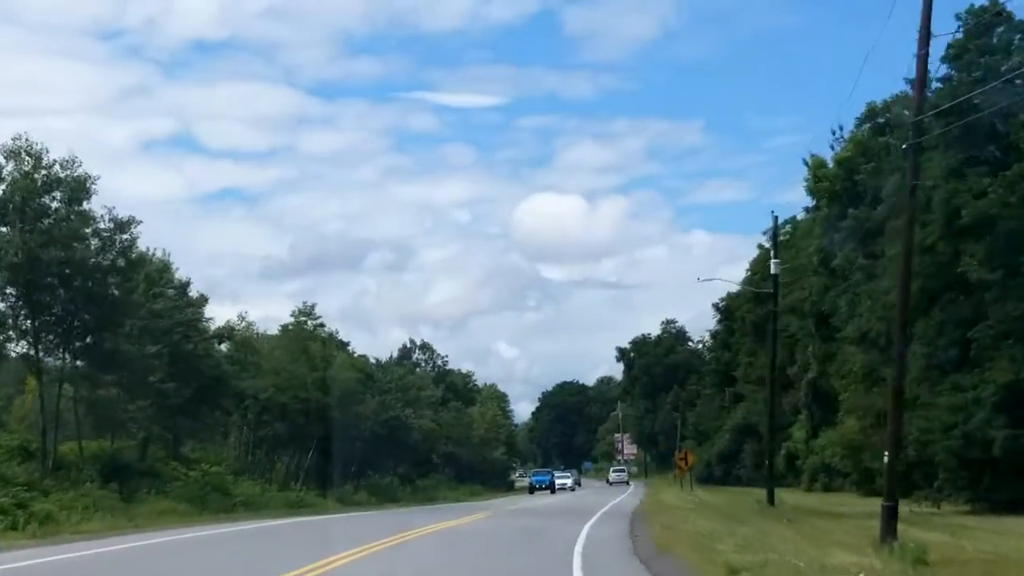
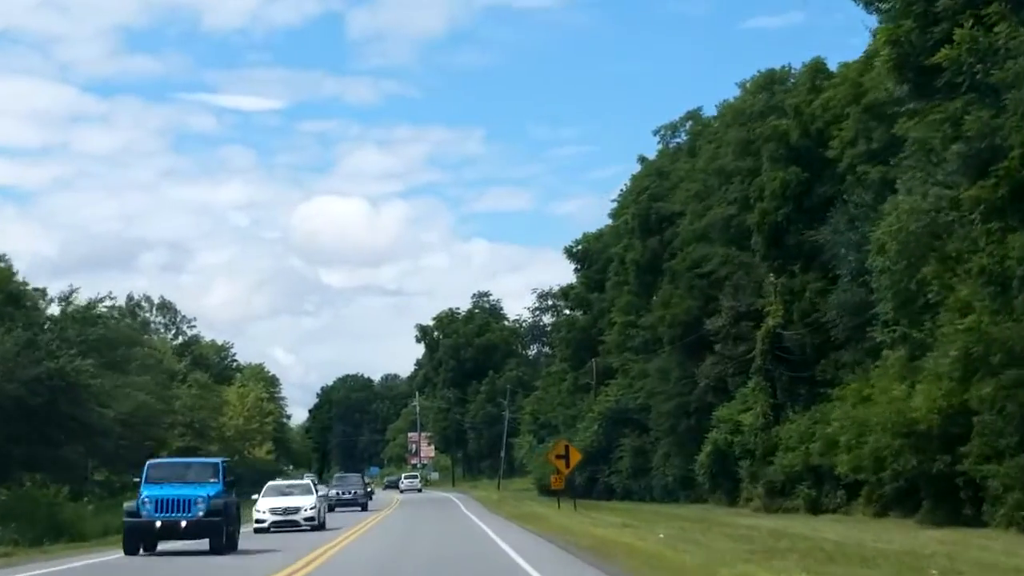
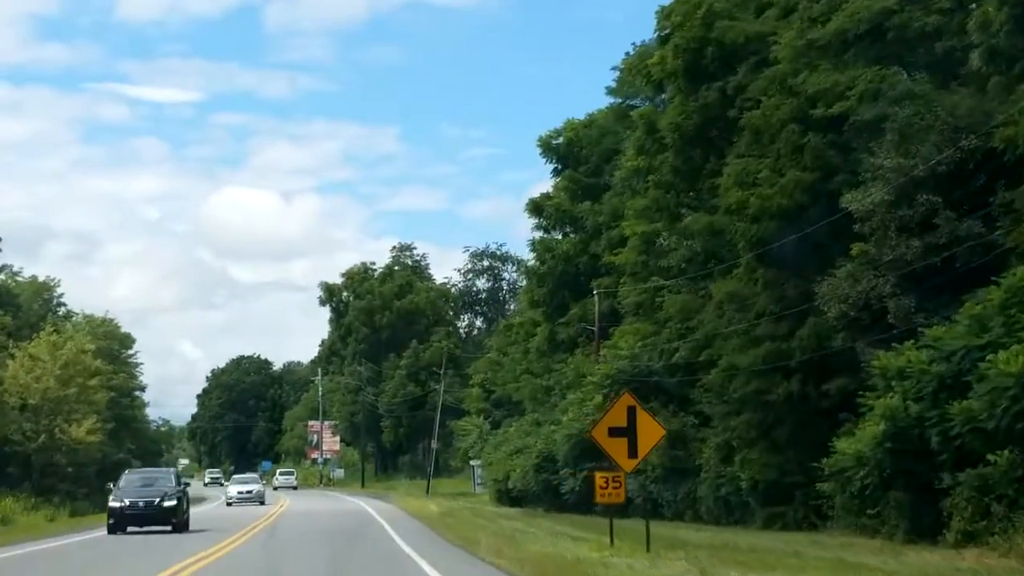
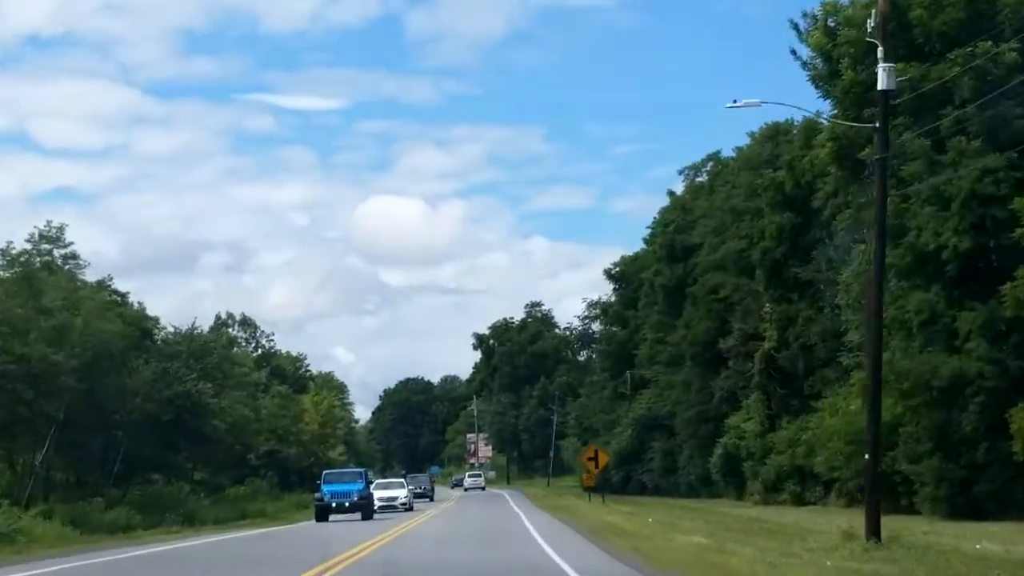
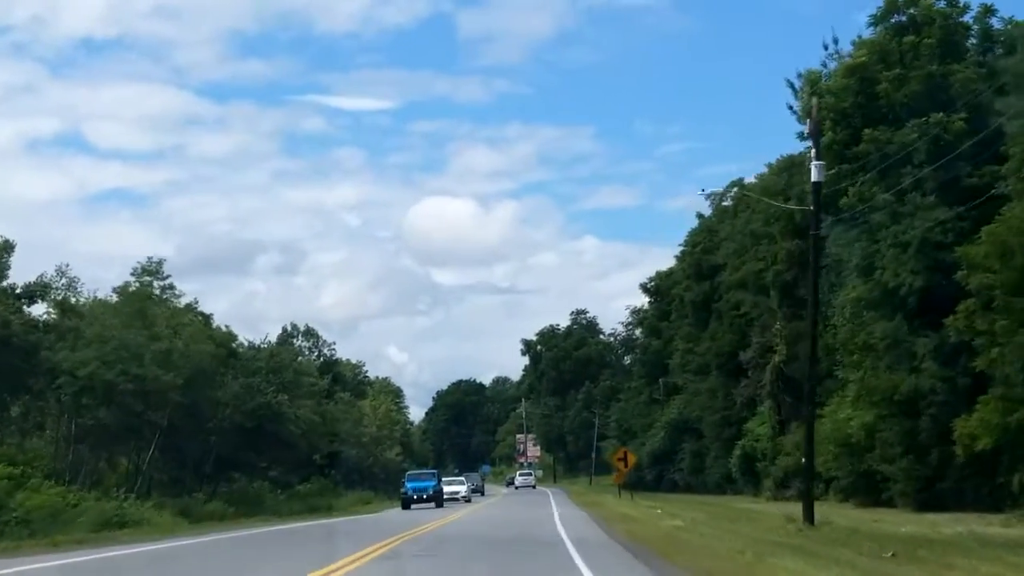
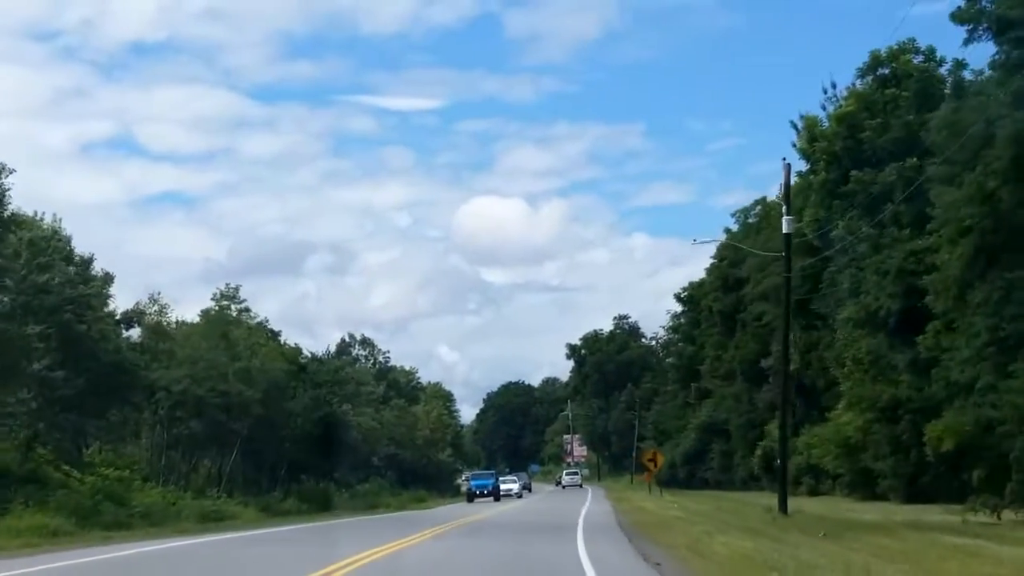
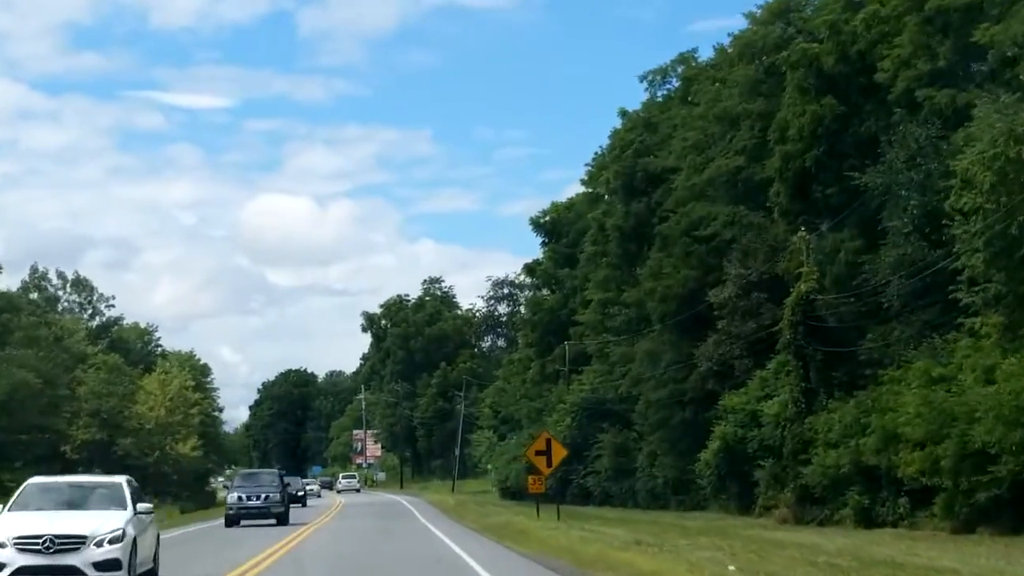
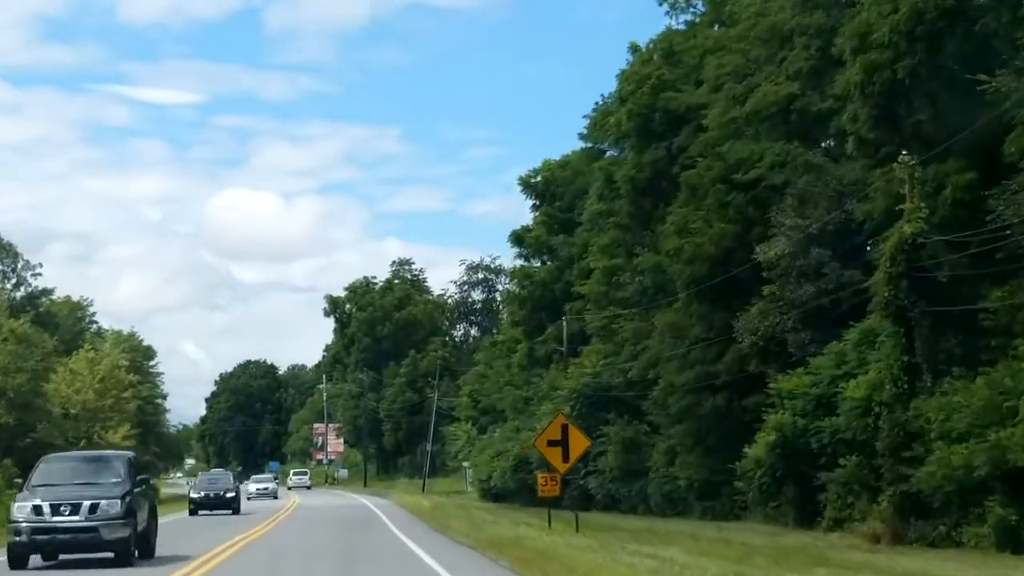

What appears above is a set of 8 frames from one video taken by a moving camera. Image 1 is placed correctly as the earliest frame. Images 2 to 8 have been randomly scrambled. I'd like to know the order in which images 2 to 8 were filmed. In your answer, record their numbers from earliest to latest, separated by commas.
6, 5, 4, 2, 7, 8, 3
